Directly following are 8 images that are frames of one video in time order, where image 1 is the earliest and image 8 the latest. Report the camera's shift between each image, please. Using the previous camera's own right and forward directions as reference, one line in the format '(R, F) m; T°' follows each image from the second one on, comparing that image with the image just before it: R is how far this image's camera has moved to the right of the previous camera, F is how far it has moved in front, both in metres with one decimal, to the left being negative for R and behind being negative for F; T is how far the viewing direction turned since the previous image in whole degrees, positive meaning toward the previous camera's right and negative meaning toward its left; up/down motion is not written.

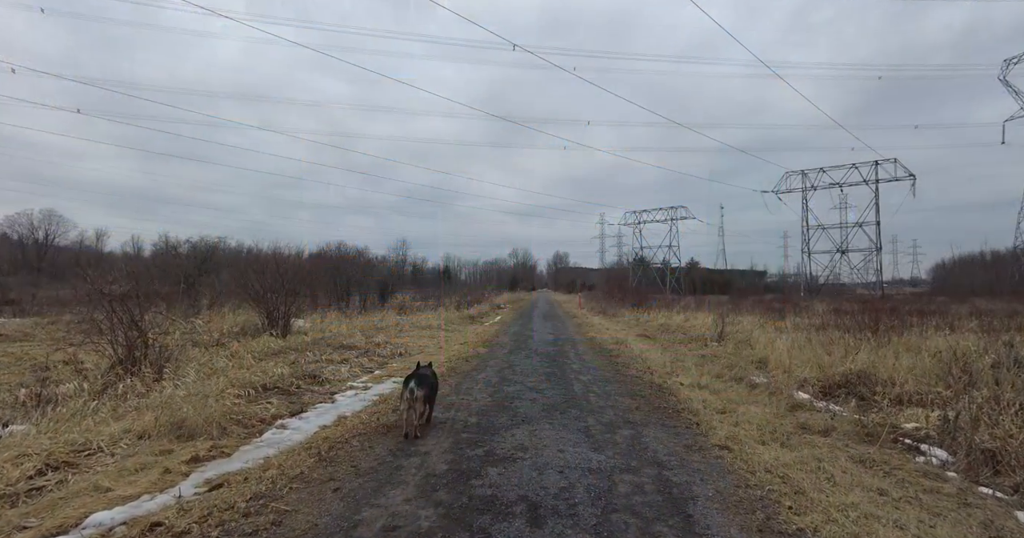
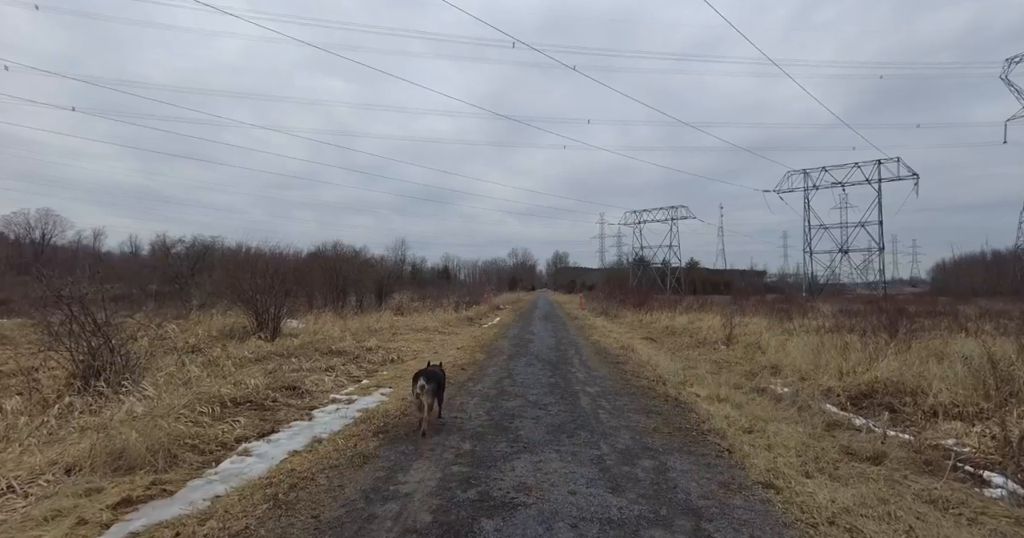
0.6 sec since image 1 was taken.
(0.0, +0.9) m; 0°
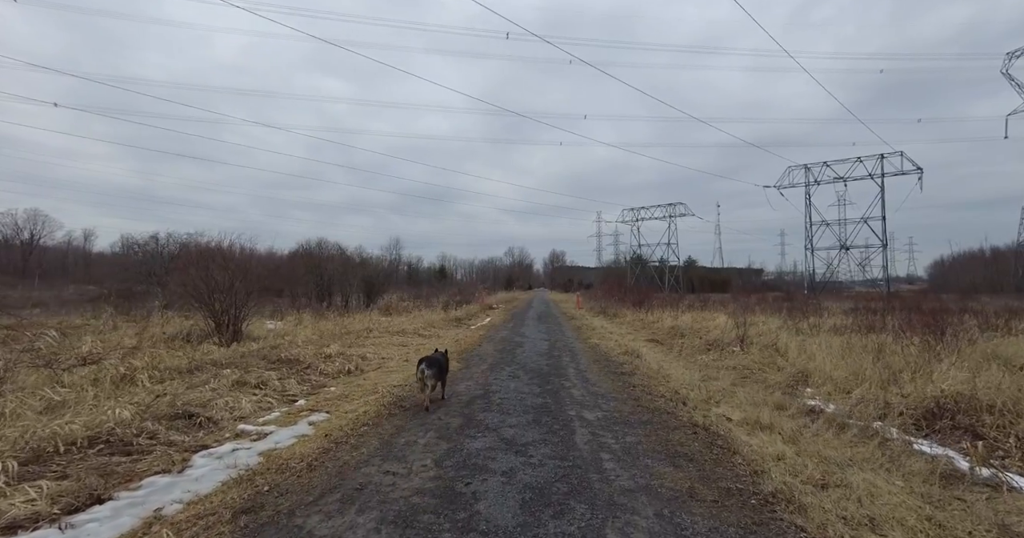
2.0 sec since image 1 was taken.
(+0.3, +2.2) m; 0°
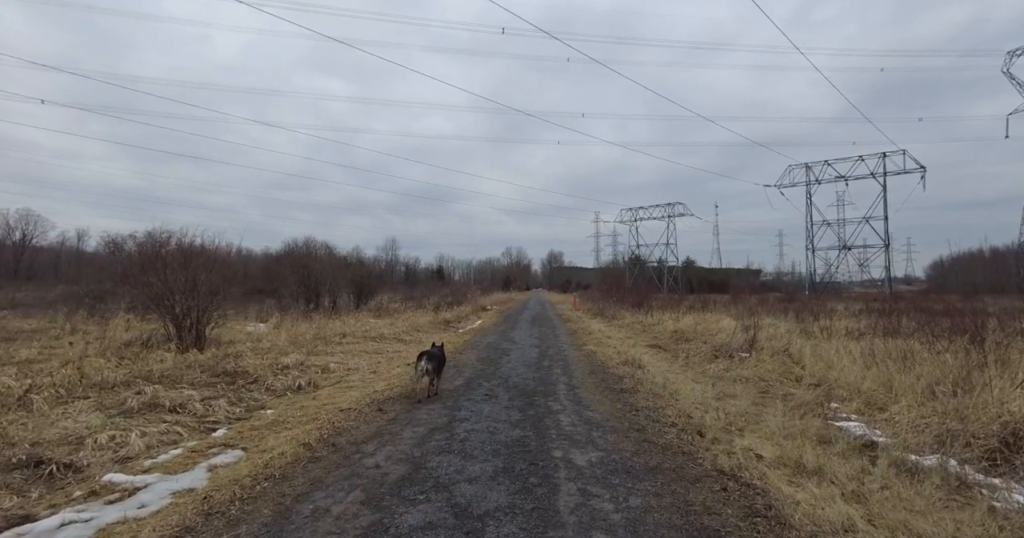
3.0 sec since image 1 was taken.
(+0.3, +1.6) m; 0°
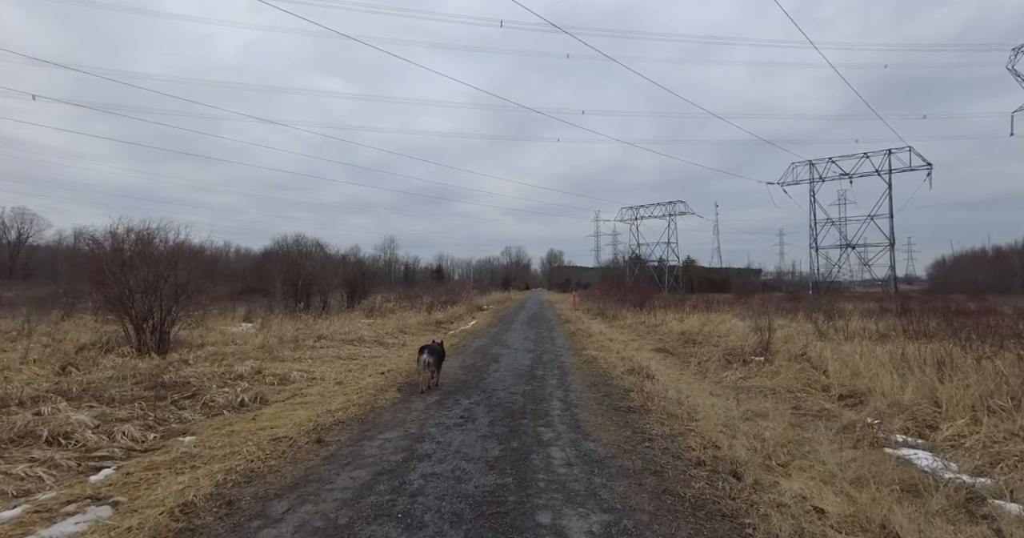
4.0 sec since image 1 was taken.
(+0.2, +1.5) m; 0°
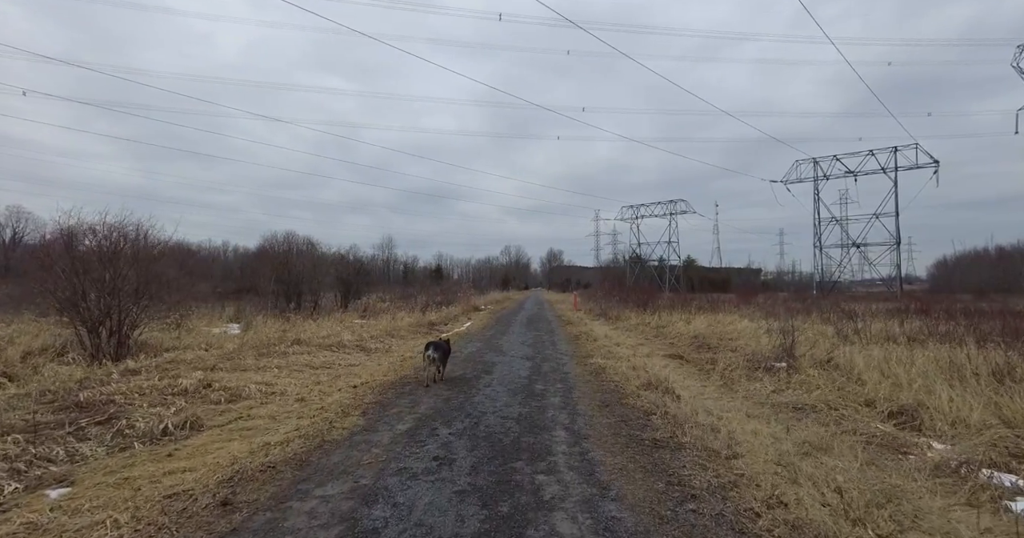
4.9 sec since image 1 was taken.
(+0.1, +1.5) m; 0°
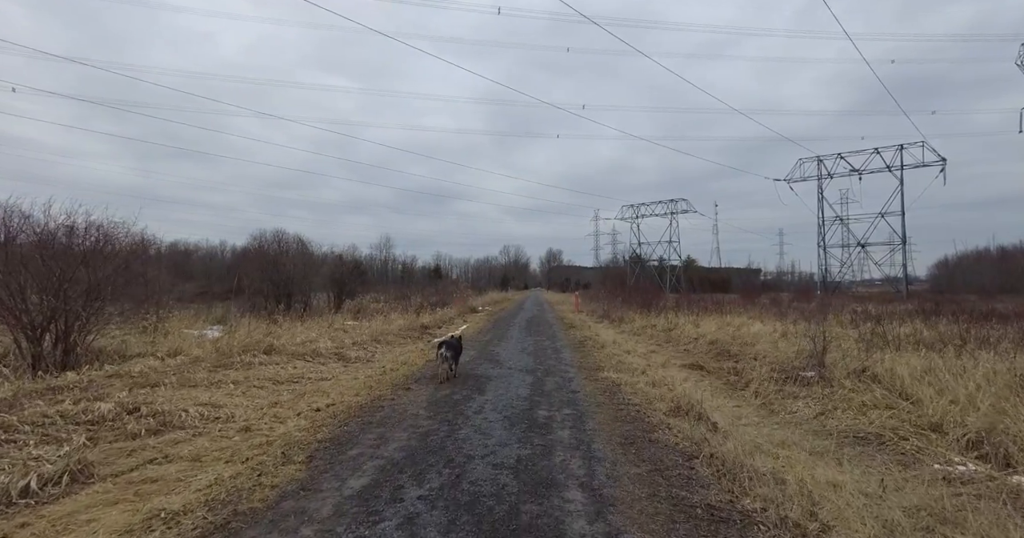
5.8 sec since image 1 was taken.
(0.0, +1.6) m; 0°
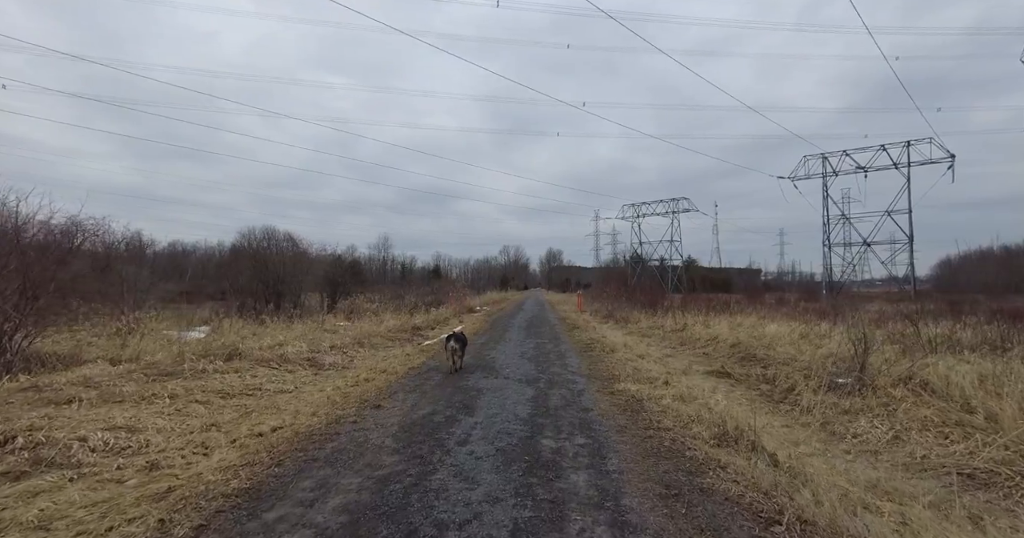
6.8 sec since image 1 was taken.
(0.0, +1.6) m; 0°
